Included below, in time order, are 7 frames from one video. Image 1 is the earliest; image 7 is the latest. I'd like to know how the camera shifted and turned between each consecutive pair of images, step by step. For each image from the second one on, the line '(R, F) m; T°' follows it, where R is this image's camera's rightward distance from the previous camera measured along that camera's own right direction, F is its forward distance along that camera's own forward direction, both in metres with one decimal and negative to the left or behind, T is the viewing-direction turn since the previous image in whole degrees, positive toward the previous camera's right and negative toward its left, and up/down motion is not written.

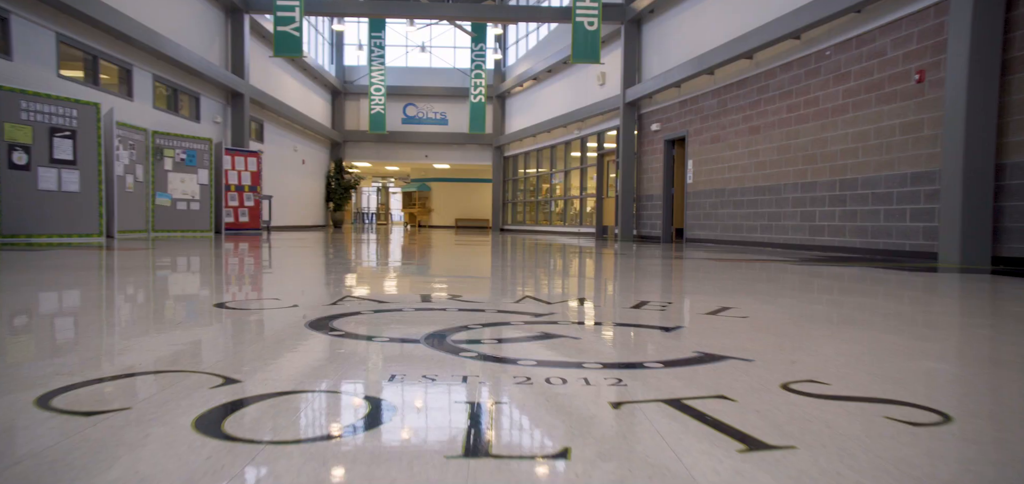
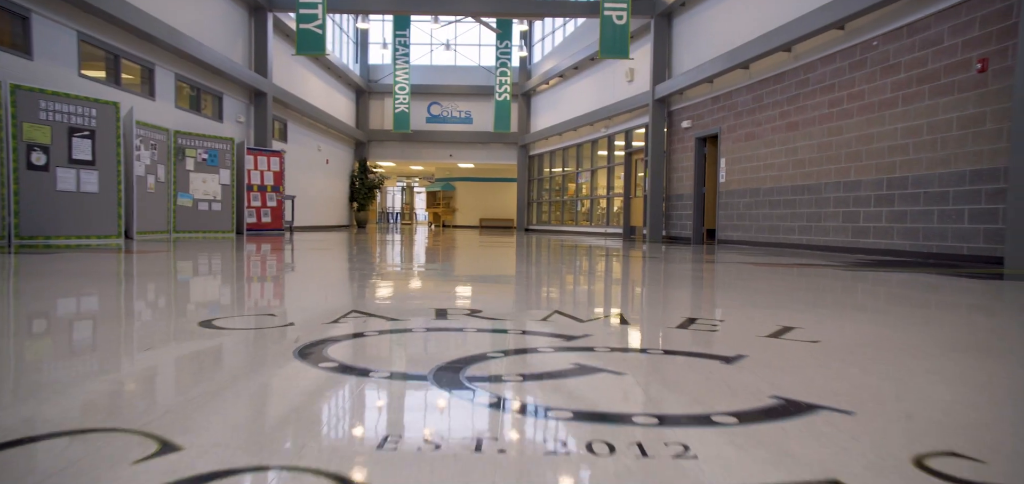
(0.0, +0.2) m; -2°
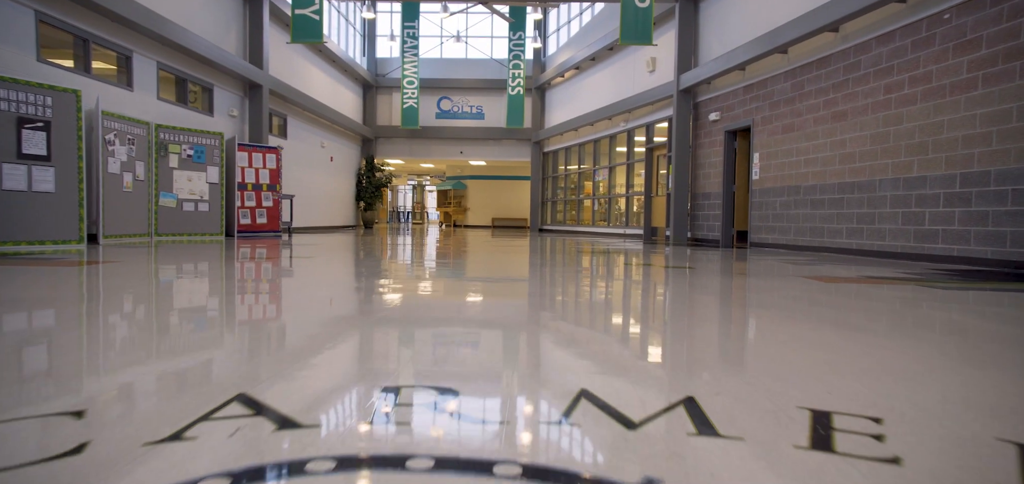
(0.0, +0.5) m; -1°
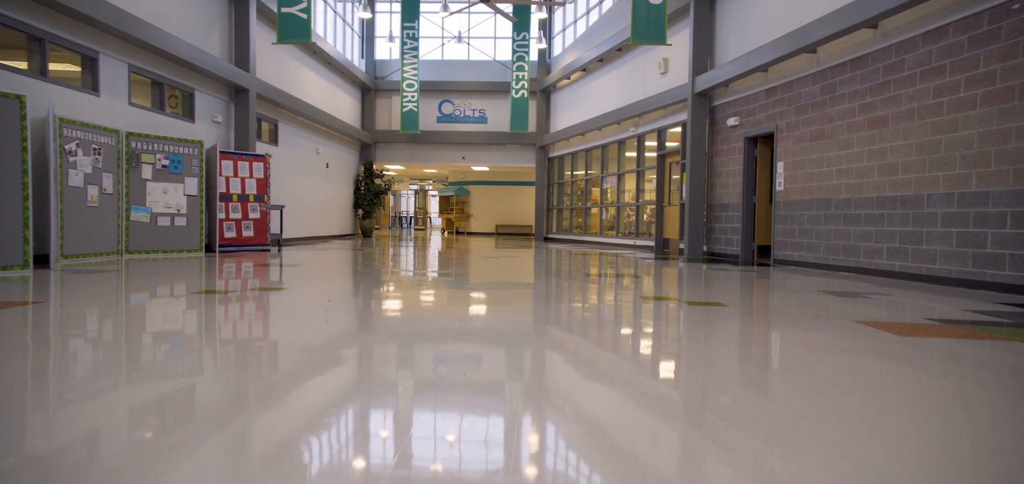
(0.0, +0.4) m; 0°
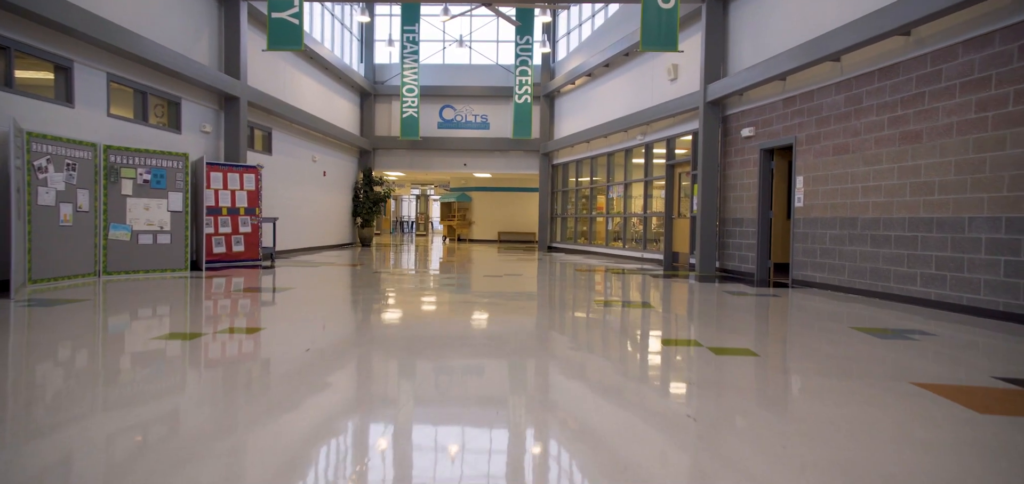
(0.0, +0.3) m; 0°
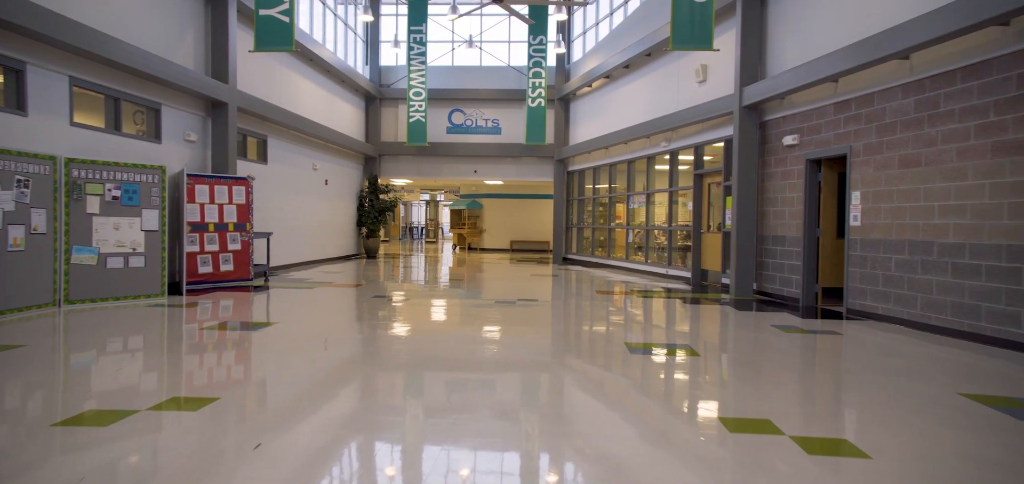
(0.0, +0.5) m; -1°
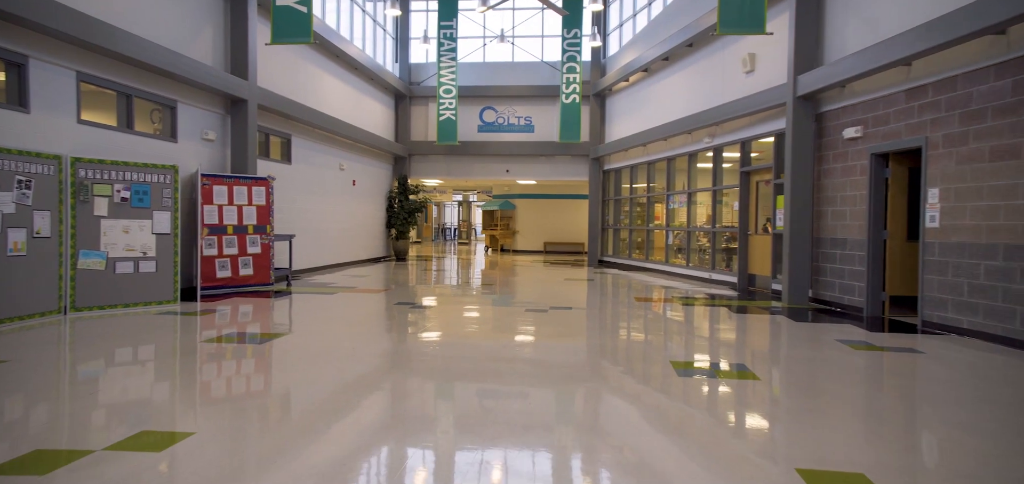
(0.0, +0.3) m; -3°
